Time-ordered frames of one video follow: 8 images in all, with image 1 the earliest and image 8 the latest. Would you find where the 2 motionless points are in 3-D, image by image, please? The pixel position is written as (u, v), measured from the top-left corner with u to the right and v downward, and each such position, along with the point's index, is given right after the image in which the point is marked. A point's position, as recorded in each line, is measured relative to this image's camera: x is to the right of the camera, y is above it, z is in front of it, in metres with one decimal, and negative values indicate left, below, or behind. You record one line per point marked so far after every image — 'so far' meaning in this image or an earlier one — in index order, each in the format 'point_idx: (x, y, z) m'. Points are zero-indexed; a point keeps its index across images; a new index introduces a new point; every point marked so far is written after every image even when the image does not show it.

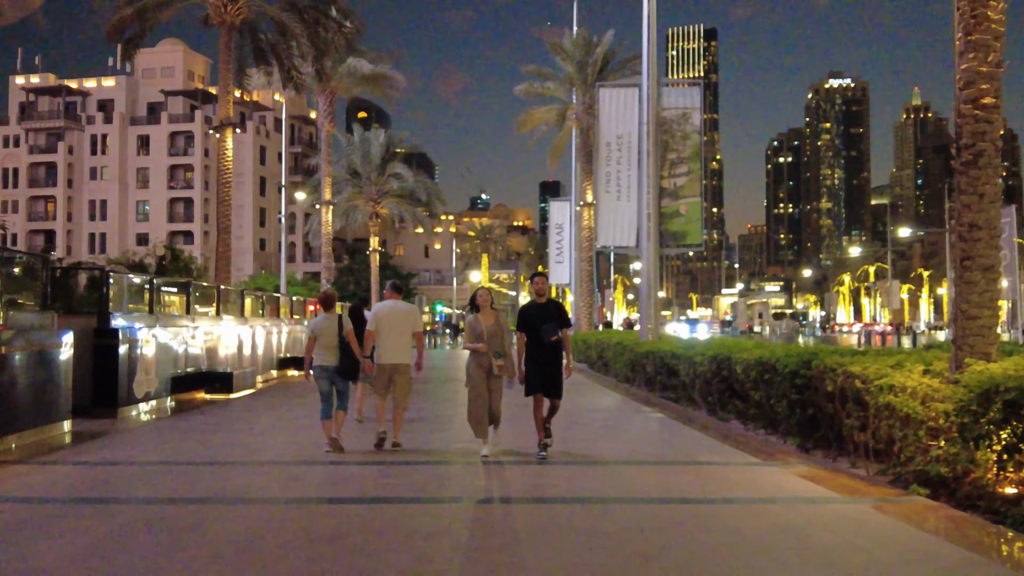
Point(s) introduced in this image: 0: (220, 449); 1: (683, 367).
0: (-3.5, -1.9, +11.3) m
1: (+2.8, -1.3, +15.9) m
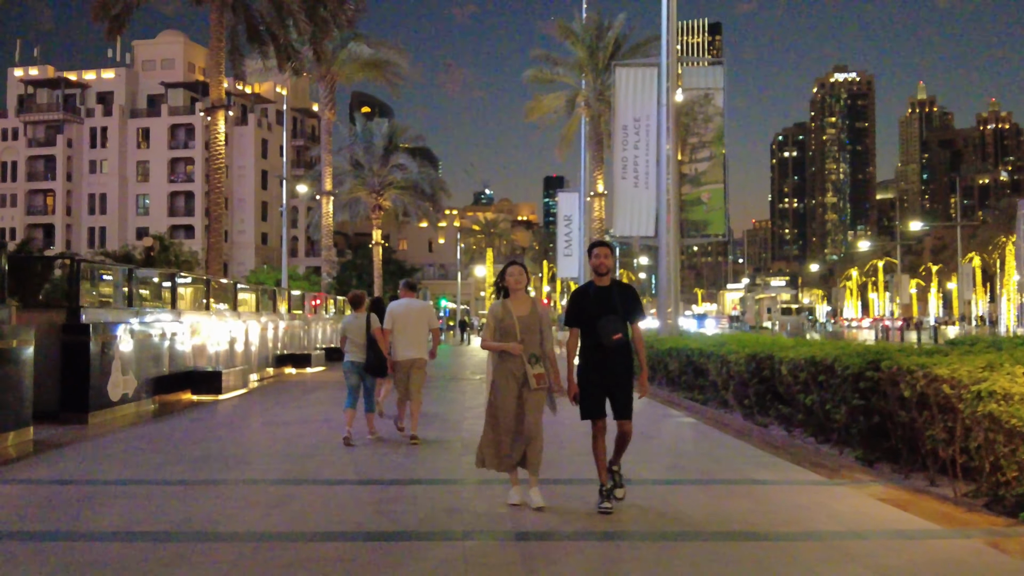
0: (-3.3, -1.8, +9.9) m
1: (+3.0, -1.2, +14.5) m
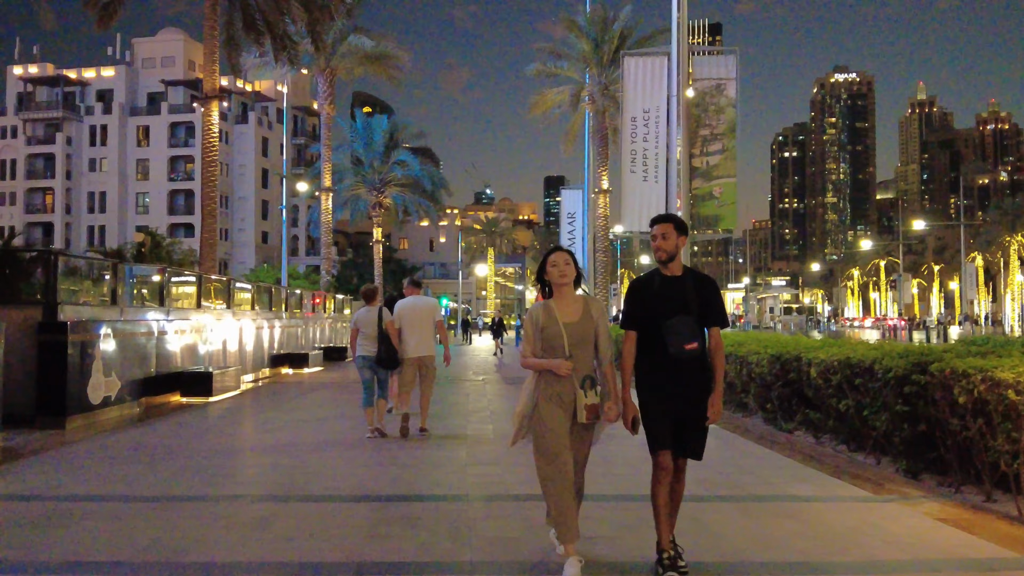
0: (-3.2, -1.8, +9.1) m
1: (+3.1, -1.1, +13.7) m
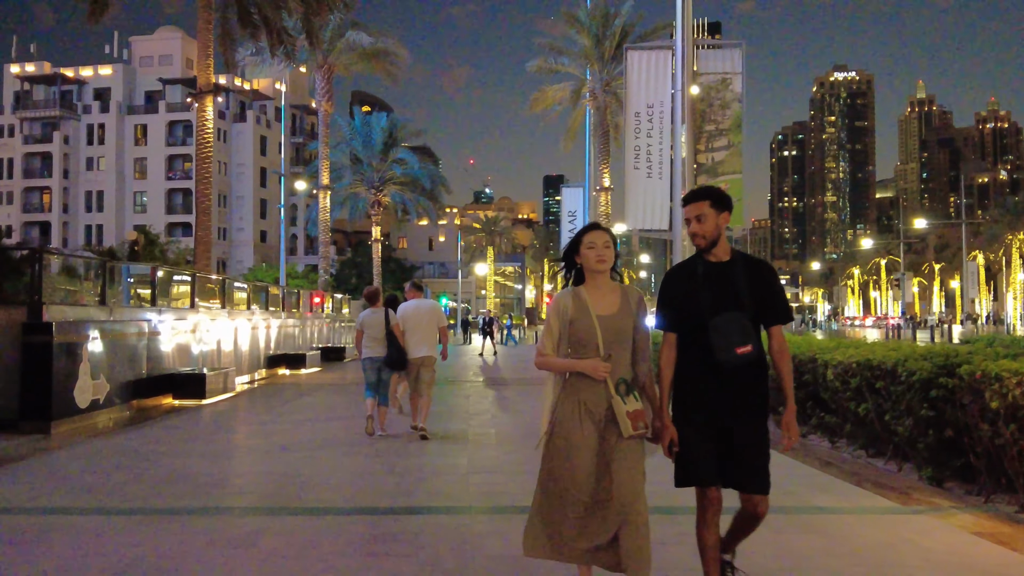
0: (-3.2, -1.8, +8.7) m
1: (+3.2, -1.1, +13.2) m
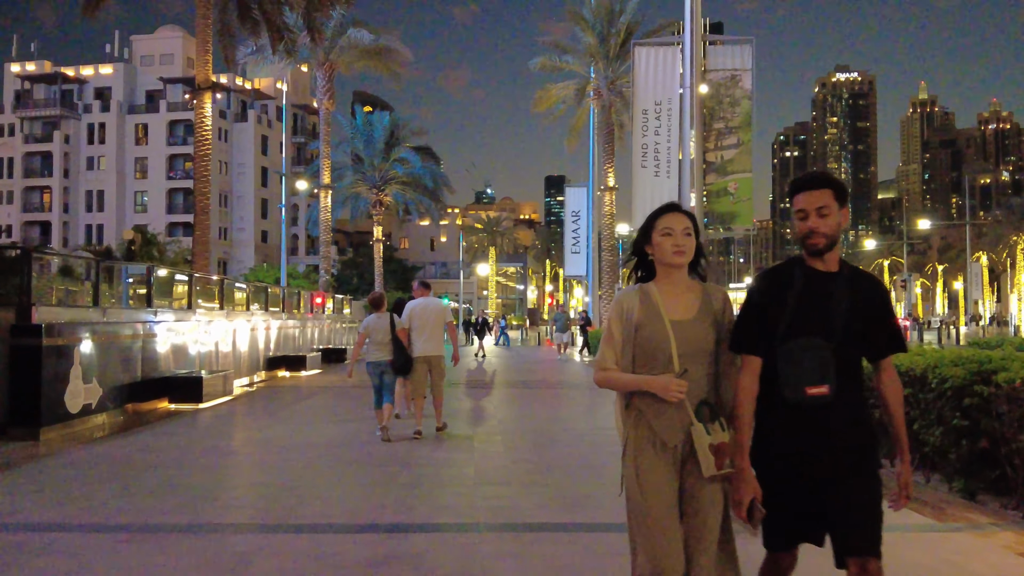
0: (-3.1, -1.8, +8.3) m
1: (+3.2, -1.1, +12.8) m
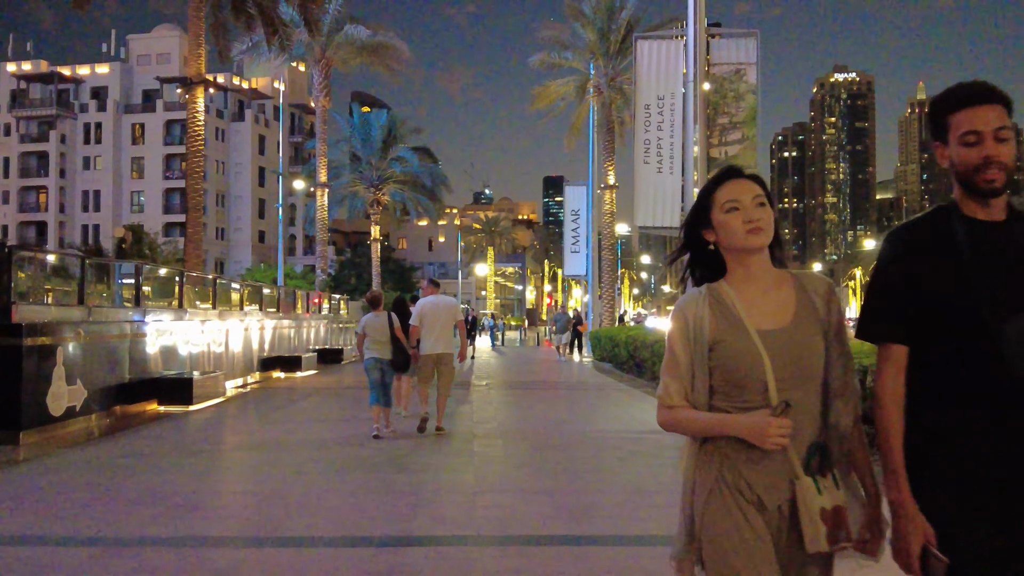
0: (-3.1, -1.7, +7.8) m
1: (+3.3, -1.1, +12.4) m
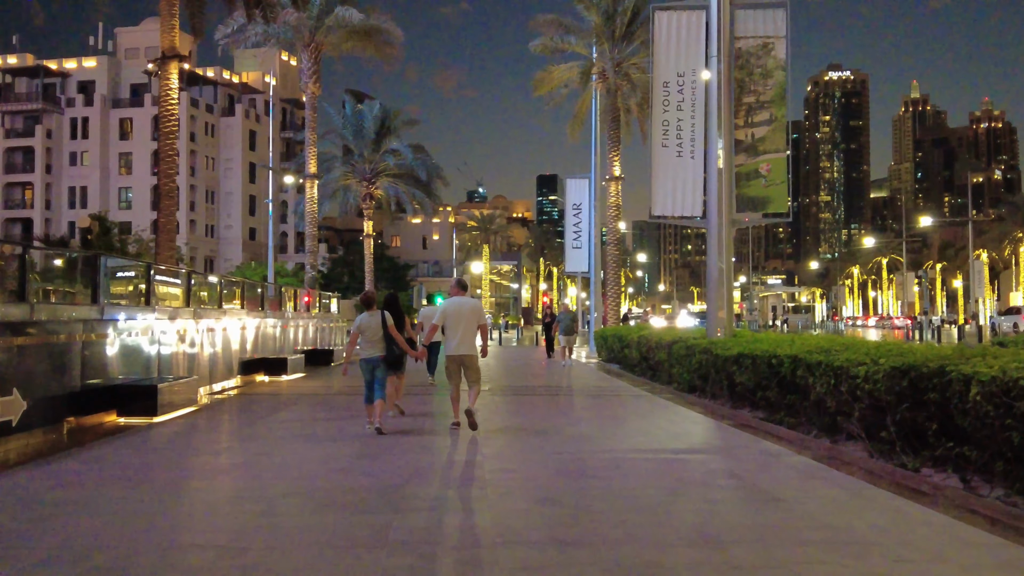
0: (-2.9, -1.7, +6.0) m
1: (+3.4, -1.0, +10.6) m
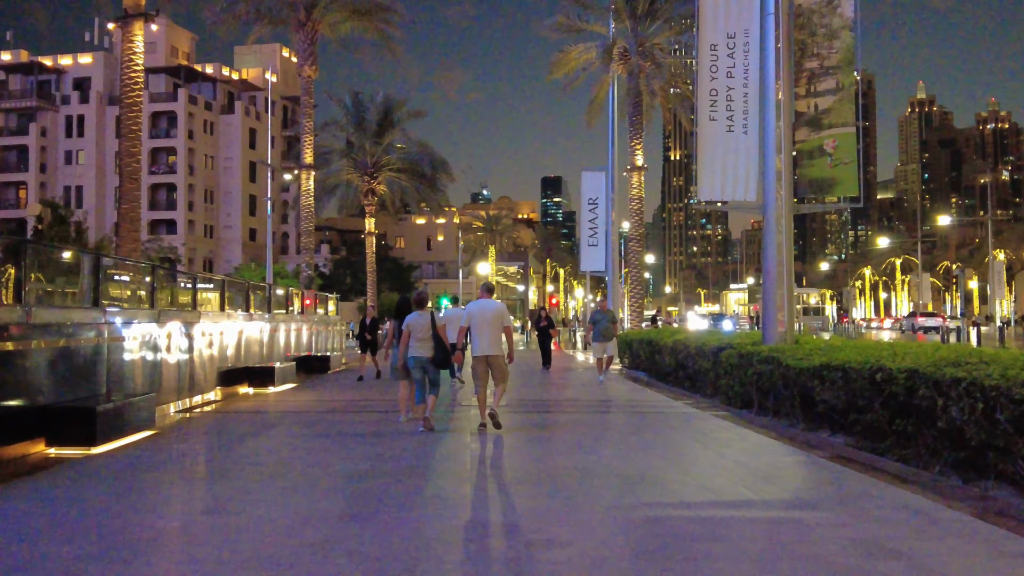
0: (-2.6, -1.6, +3.4) m
1: (+3.7, -1.0, +8.0) m
